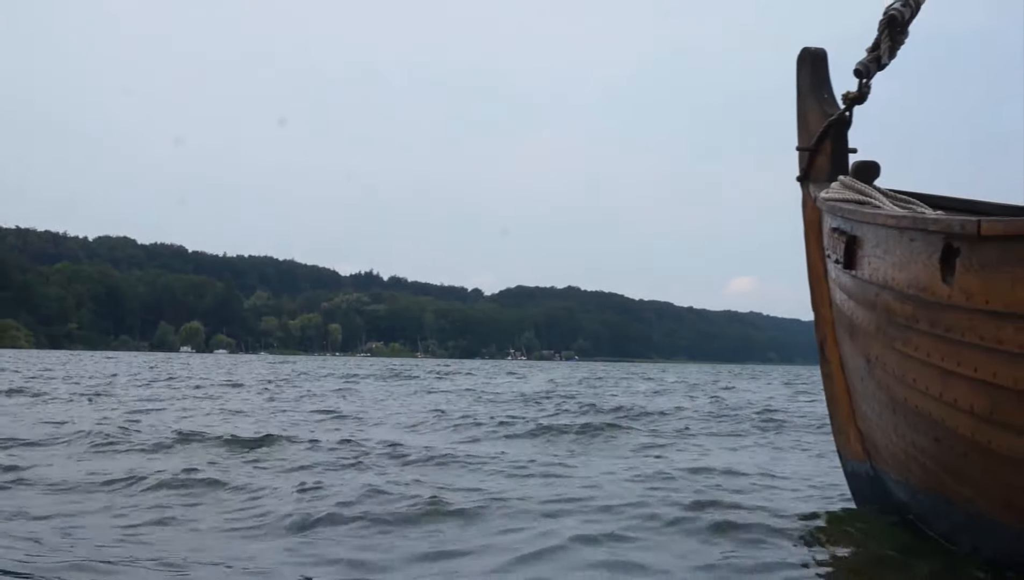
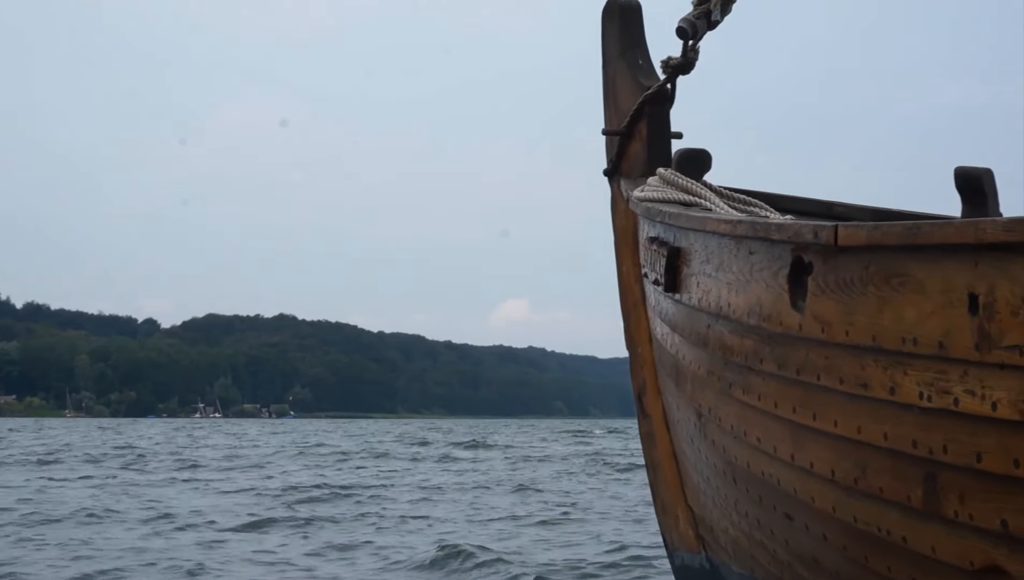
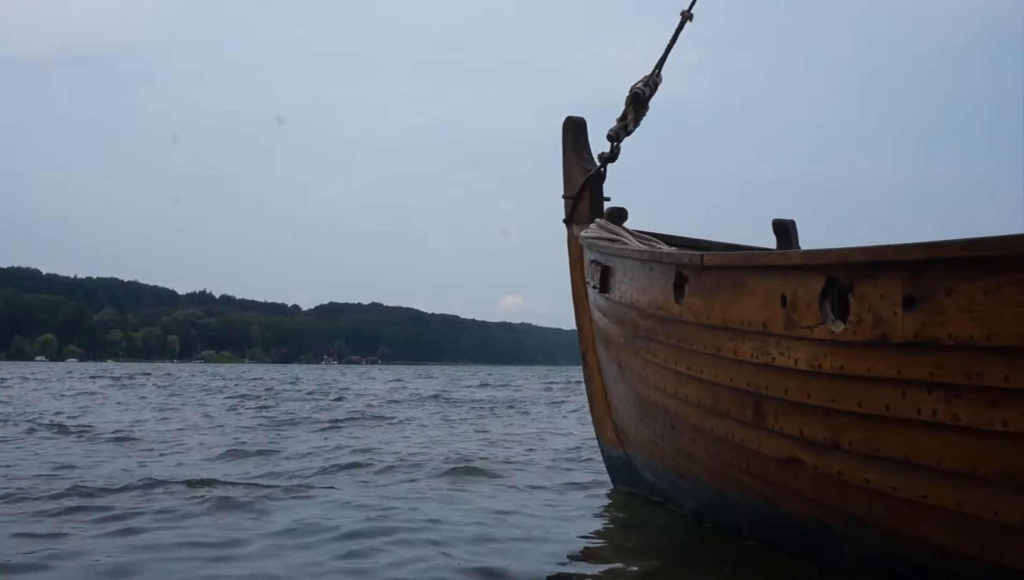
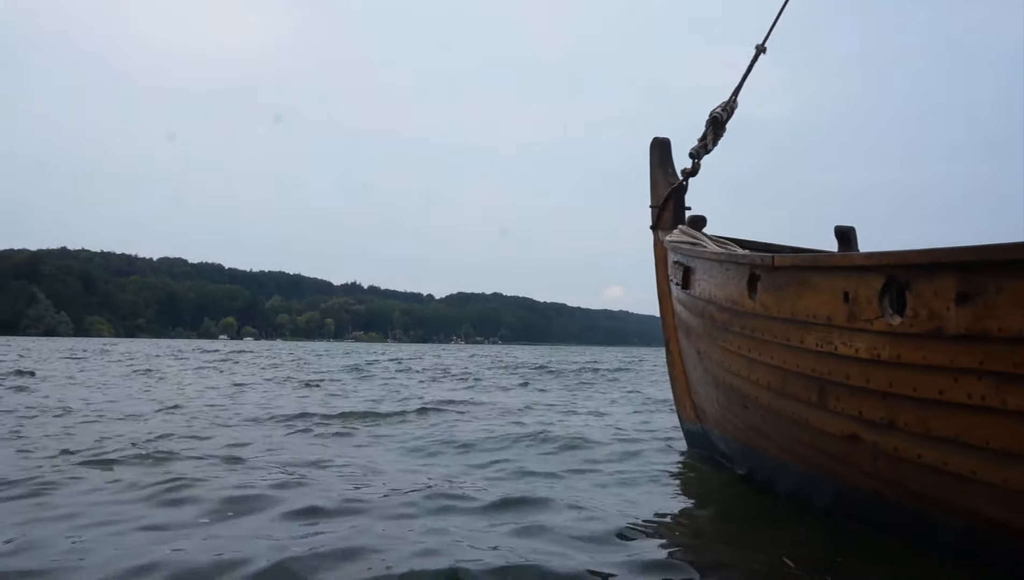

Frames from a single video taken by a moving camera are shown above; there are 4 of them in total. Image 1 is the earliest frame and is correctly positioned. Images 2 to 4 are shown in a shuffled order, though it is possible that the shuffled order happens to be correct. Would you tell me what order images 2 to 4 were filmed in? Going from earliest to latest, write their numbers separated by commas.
4, 3, 2
